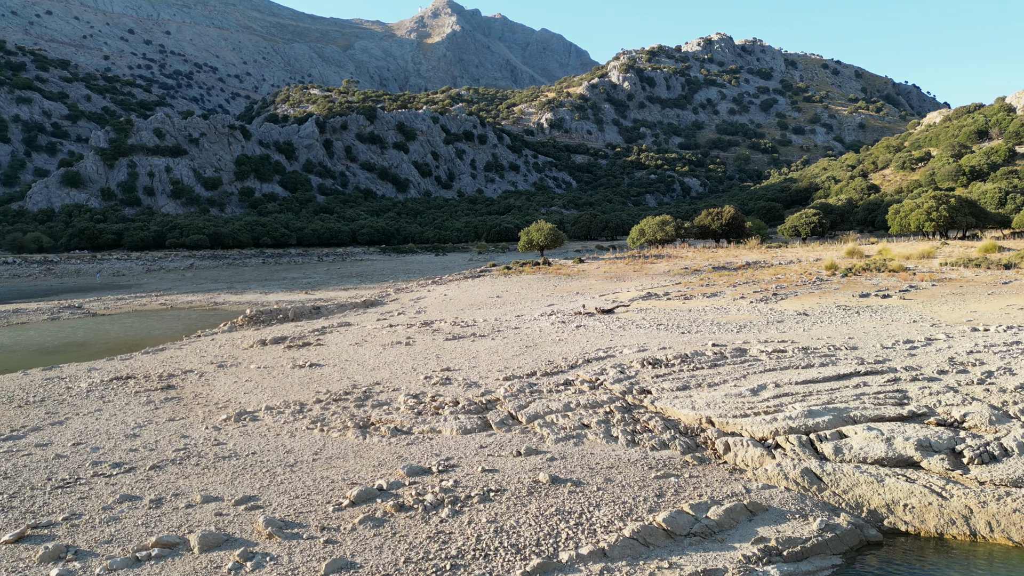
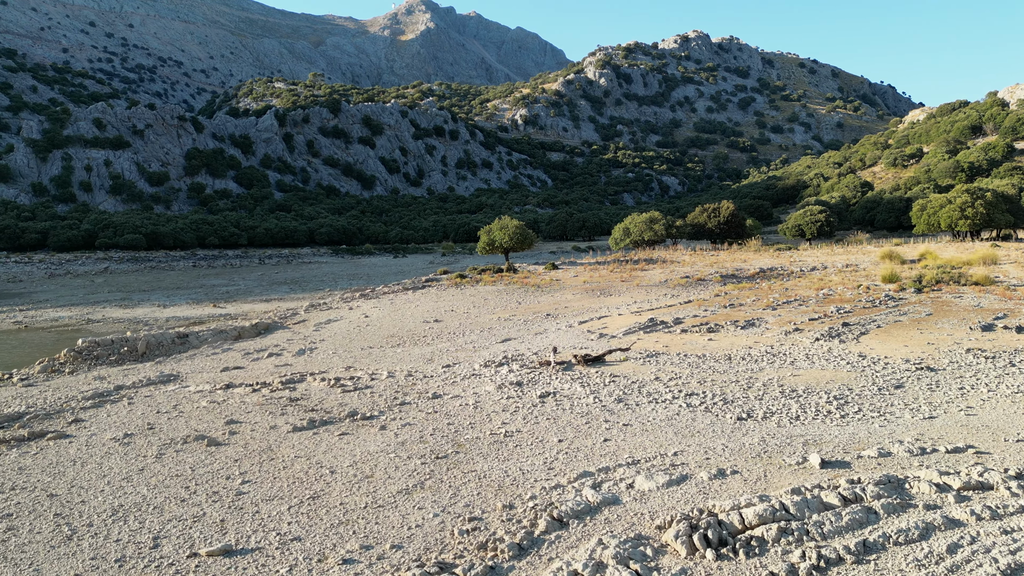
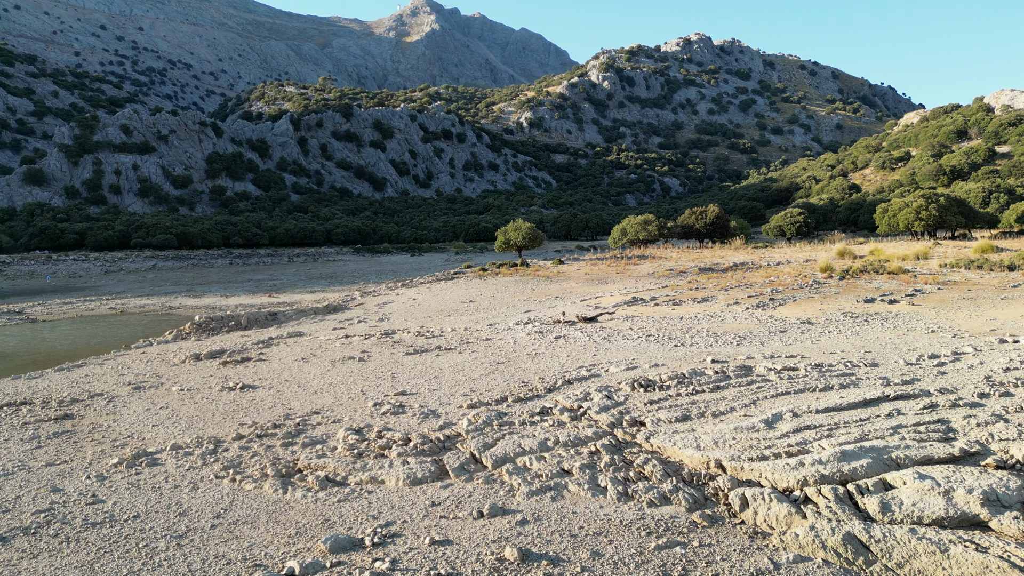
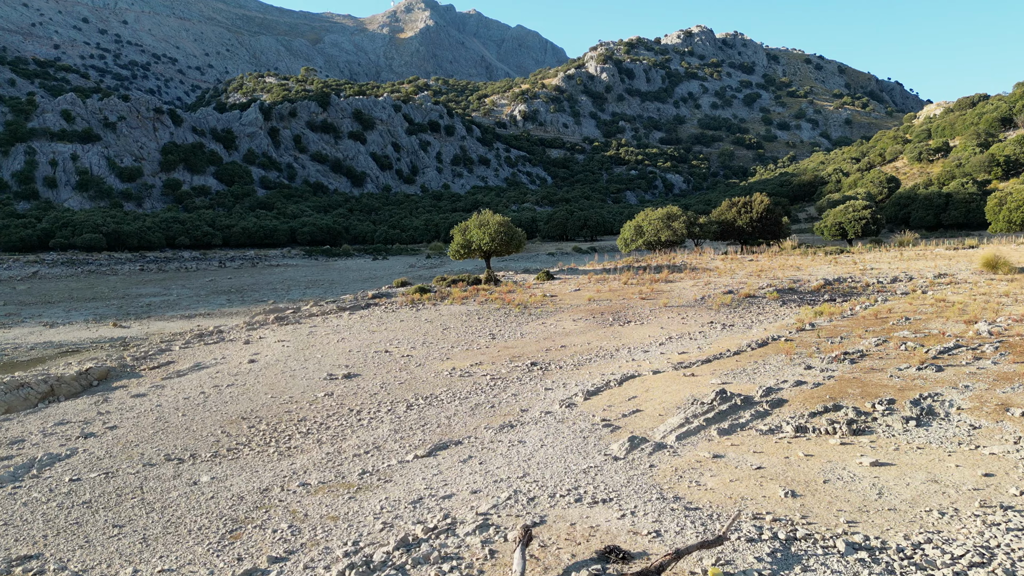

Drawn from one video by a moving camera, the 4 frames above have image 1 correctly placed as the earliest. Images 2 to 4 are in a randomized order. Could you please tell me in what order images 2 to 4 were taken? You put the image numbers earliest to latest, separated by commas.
3, 2, 4
